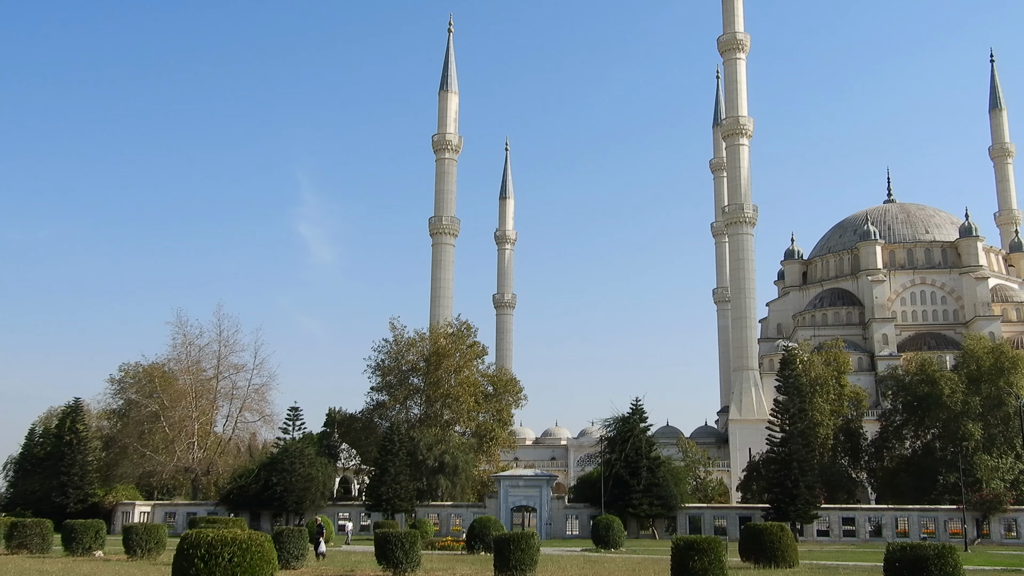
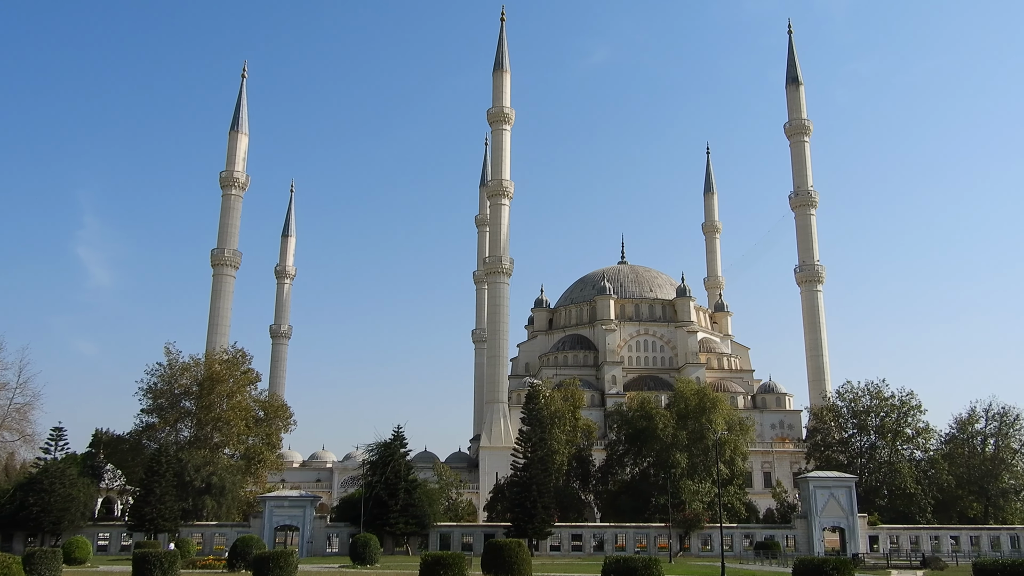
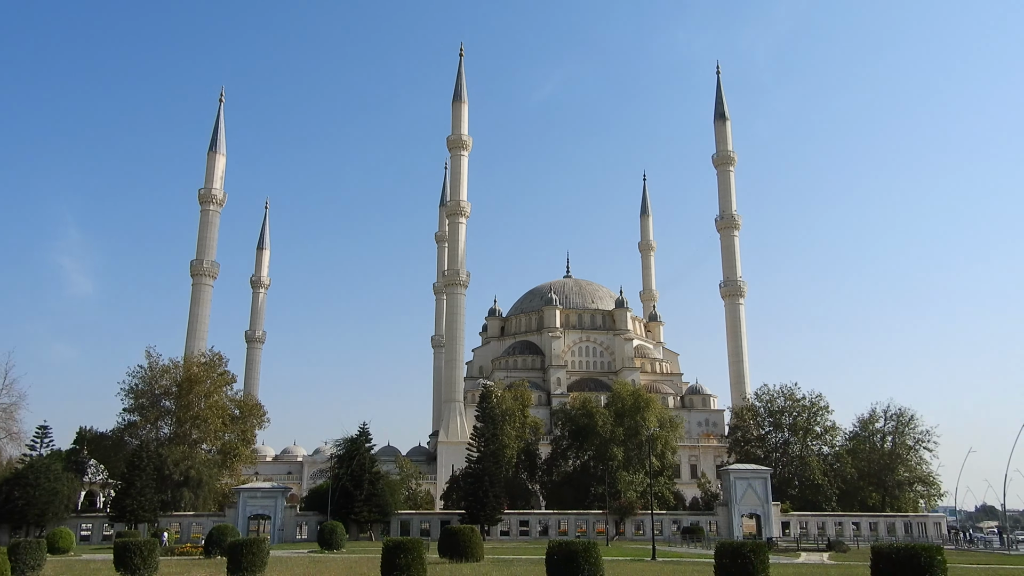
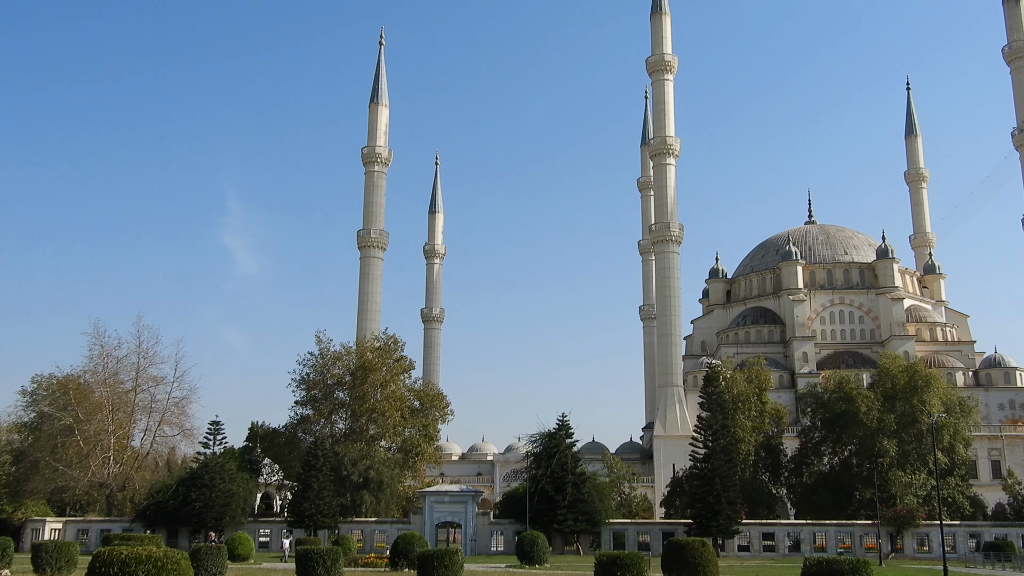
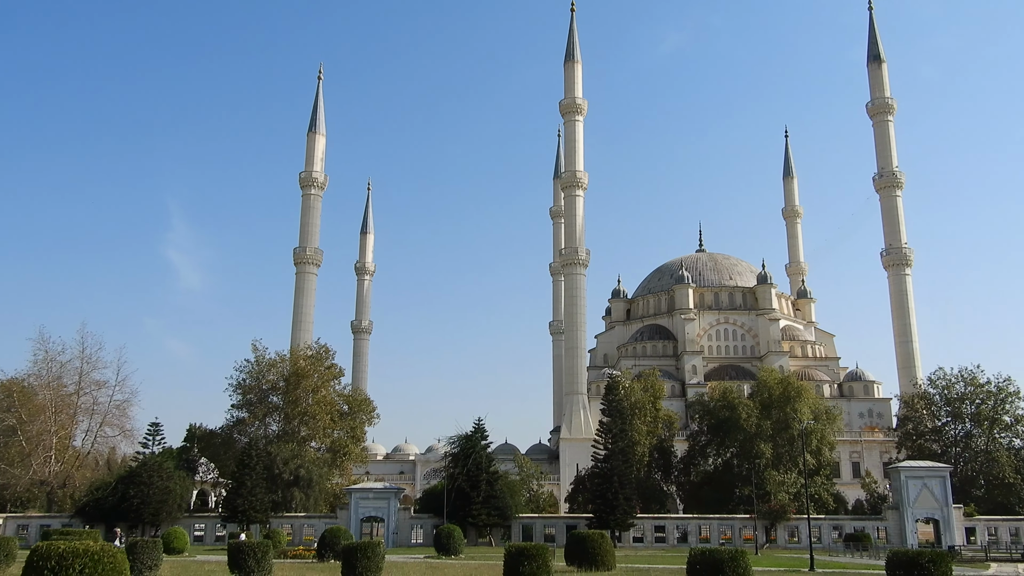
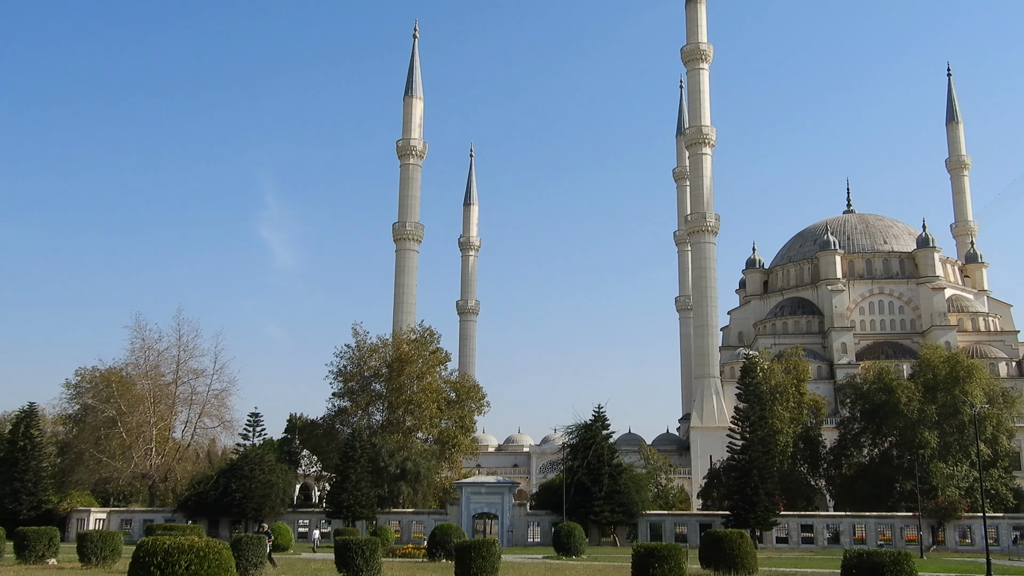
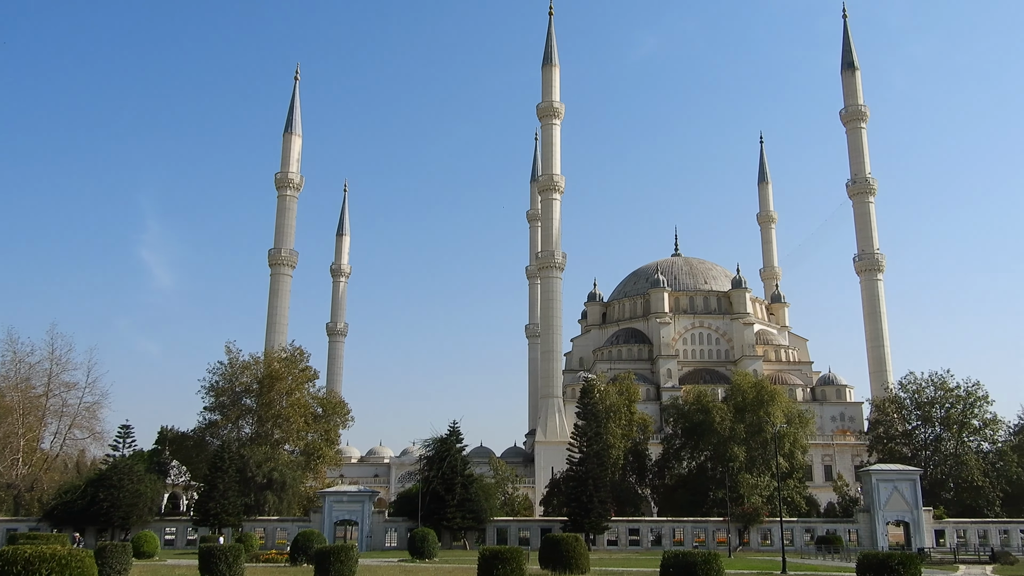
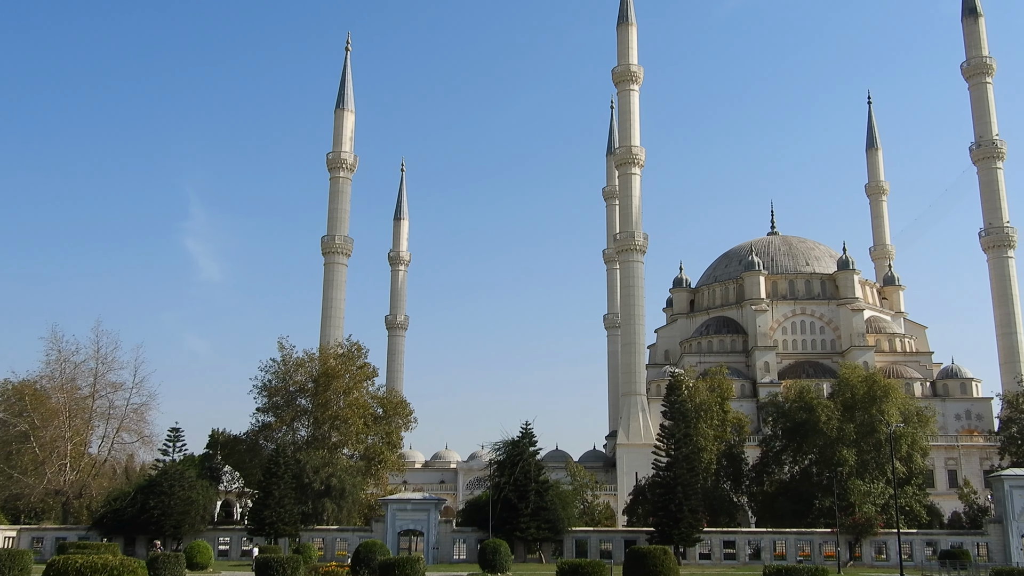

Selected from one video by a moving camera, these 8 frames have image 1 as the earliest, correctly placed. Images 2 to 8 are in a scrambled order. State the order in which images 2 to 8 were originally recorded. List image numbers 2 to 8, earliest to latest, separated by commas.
6, 4, 8, 5, 7, 2, 3
